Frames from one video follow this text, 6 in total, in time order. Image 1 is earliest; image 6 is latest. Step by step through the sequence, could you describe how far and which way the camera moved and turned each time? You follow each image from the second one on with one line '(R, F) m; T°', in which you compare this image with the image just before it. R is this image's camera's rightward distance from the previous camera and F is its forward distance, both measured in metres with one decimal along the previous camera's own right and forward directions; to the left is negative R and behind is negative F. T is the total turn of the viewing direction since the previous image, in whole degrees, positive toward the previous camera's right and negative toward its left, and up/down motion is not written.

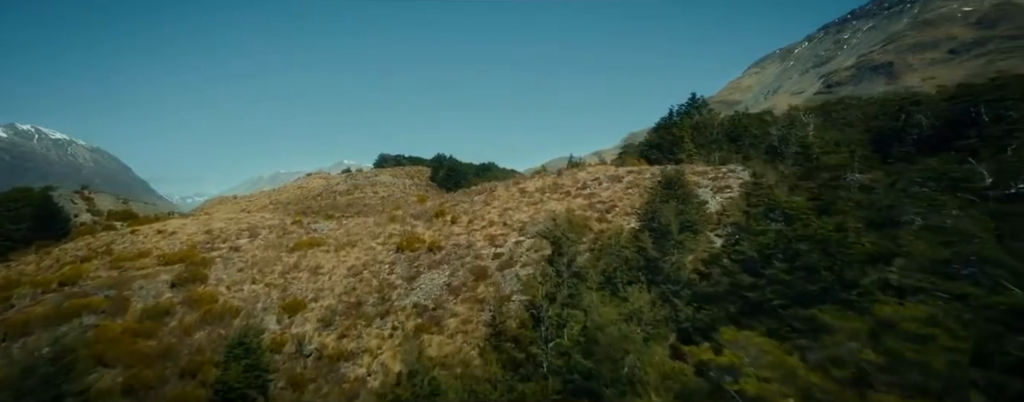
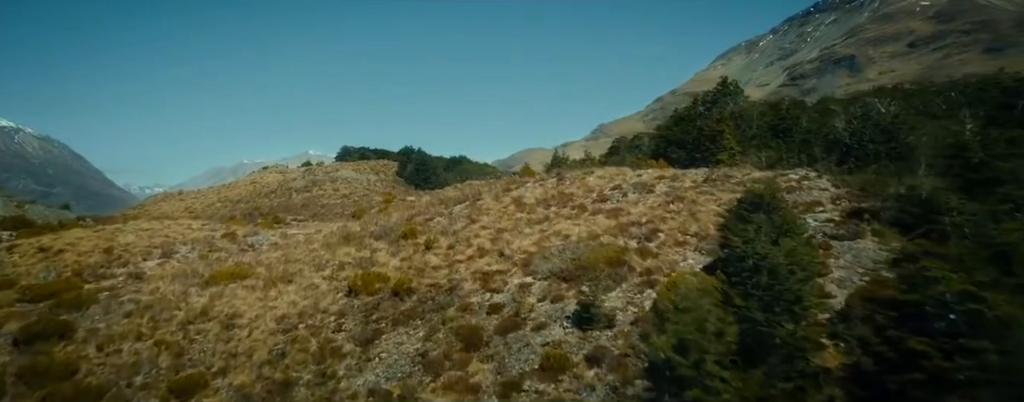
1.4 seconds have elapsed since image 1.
(-1.2, +10.8) m; +3°
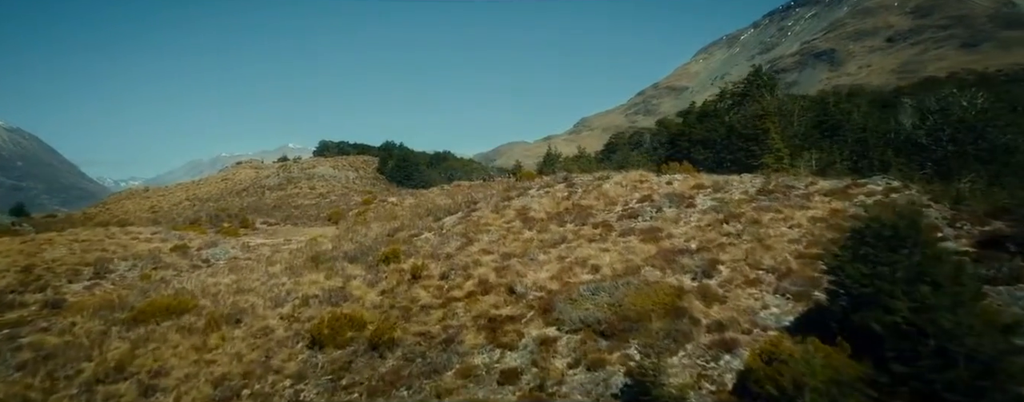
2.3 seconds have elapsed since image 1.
(-0.9, +6.2) m; +1°
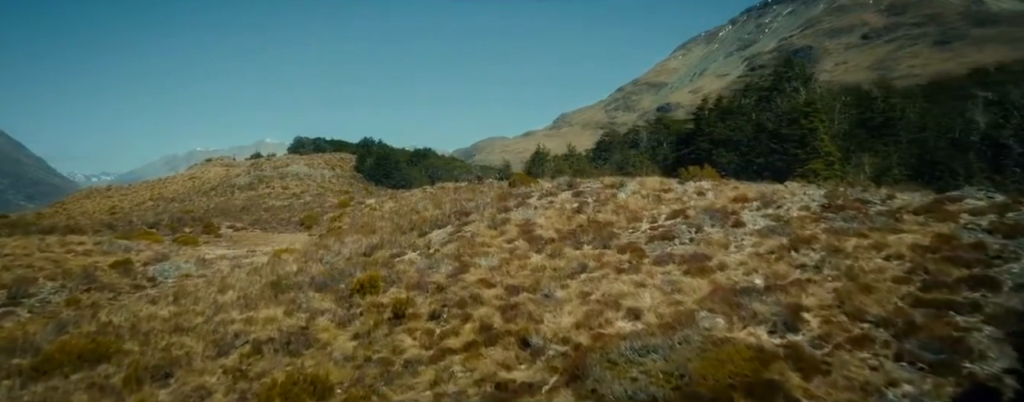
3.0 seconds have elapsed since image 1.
(-0.8, +5.0) m; +2°
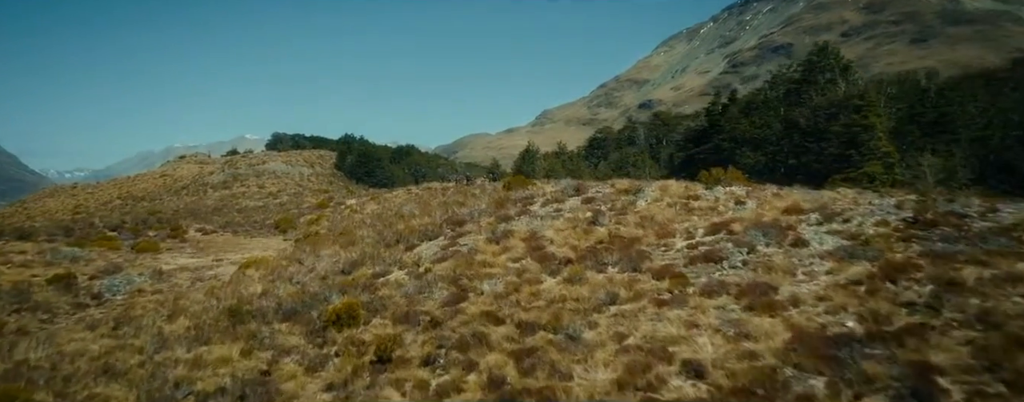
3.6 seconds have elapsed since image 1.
(-0.7, +3.9) m; +1°
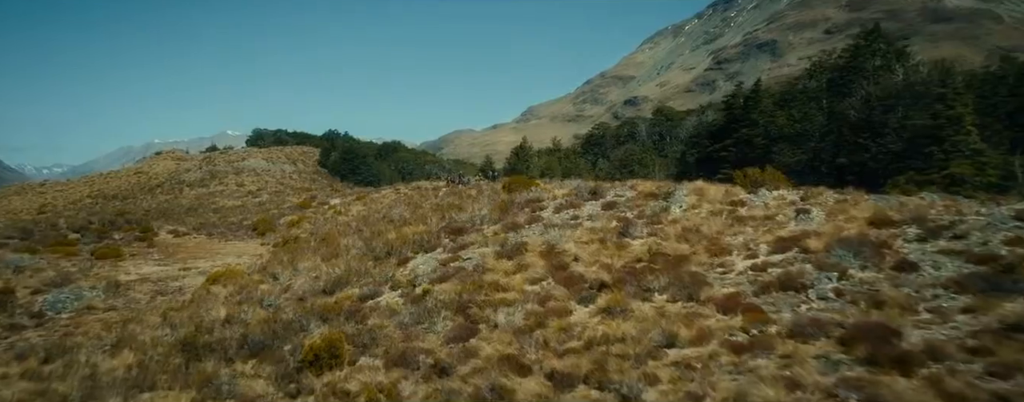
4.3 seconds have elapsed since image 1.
(-0.8, +3.7) m; +1°
